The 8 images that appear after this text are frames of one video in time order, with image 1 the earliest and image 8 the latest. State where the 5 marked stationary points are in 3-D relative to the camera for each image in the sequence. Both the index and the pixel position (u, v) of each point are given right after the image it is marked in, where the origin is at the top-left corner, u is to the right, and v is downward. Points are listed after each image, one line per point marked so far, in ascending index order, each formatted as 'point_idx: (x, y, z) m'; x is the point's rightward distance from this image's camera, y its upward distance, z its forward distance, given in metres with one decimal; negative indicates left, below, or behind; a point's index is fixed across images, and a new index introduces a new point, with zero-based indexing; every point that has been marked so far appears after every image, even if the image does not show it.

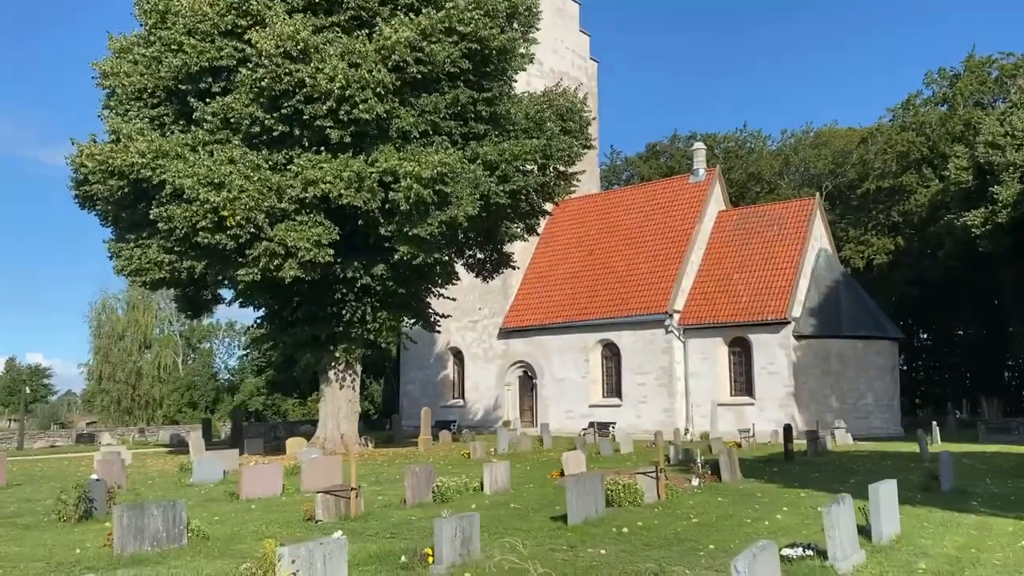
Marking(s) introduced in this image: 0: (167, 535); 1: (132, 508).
0: (-3.4, -2.4, +8.7) m
1: (-3.6, -2.1, +8.5) m
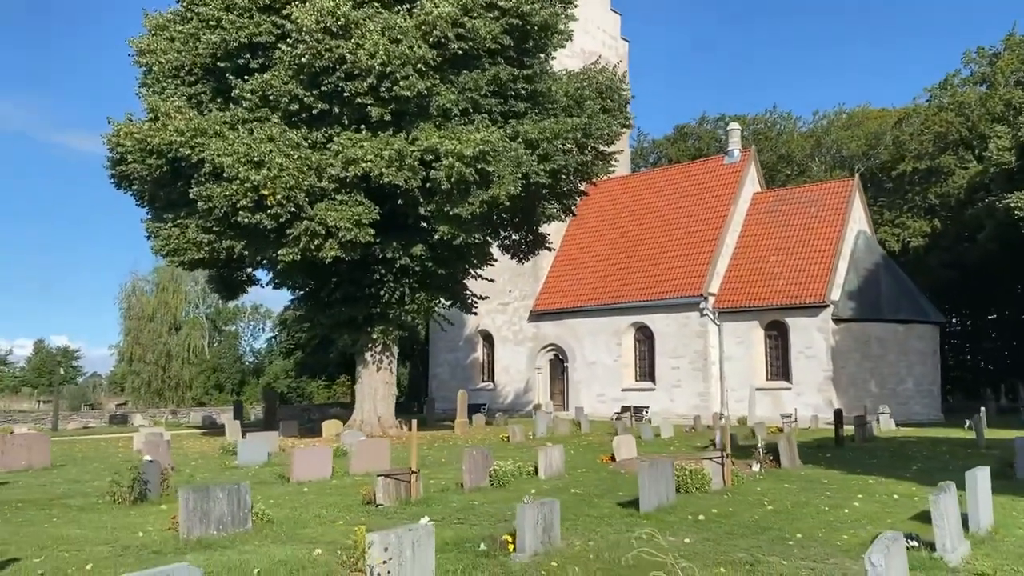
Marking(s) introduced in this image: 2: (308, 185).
0: (-2.6, -2.2, +8.4) m
1: (-2.9, -1.9, +8.2) m
2: (-4.6, +2.3, +19.8) m
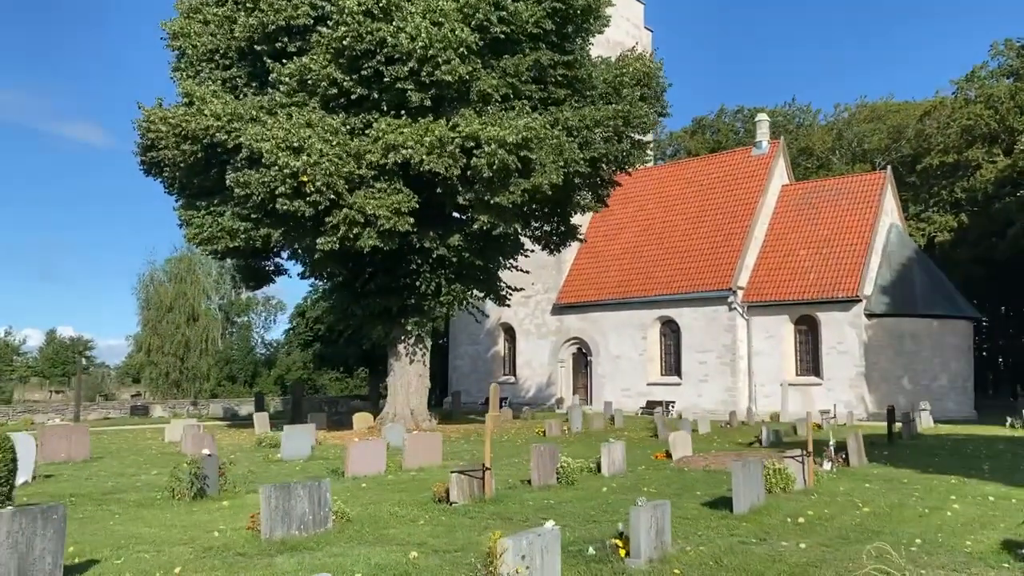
0: (-1.8, -2.1, +7.9) m
1: (-2.0, -1.7, +7.7) m
2: (-3.6, +2.5, +19.3) m
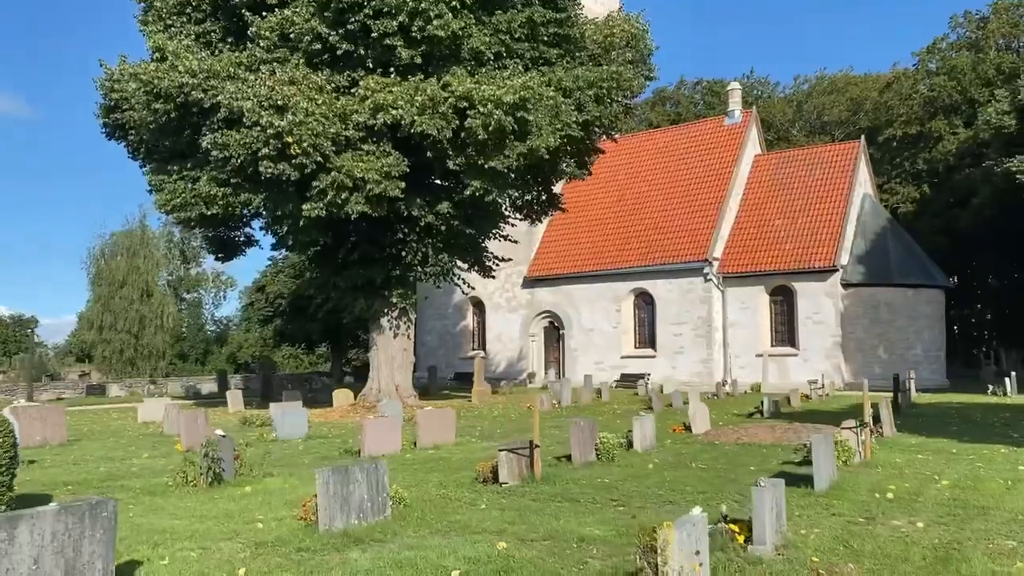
0: (-1.1, -1.7, +7.0) m
1: (-1.3, -1.4, +6.8) m
2: (-3.6, +3.2, +18.2) m
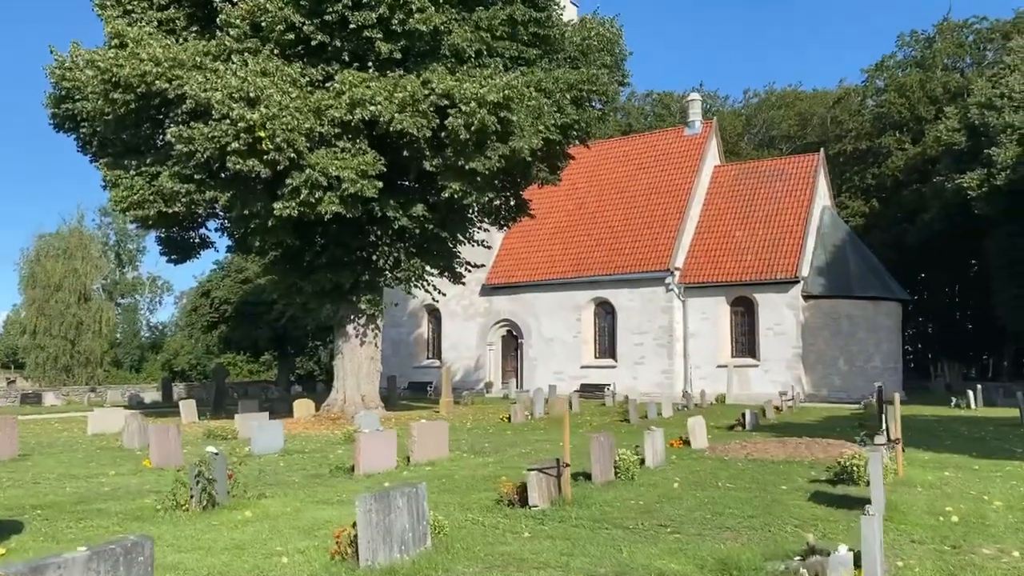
0: (-0.7, -1.7, +6.2) m
1: (-0.9, -1.4, +5.9) m
2: (-3.9, +3.1, +17.2) m
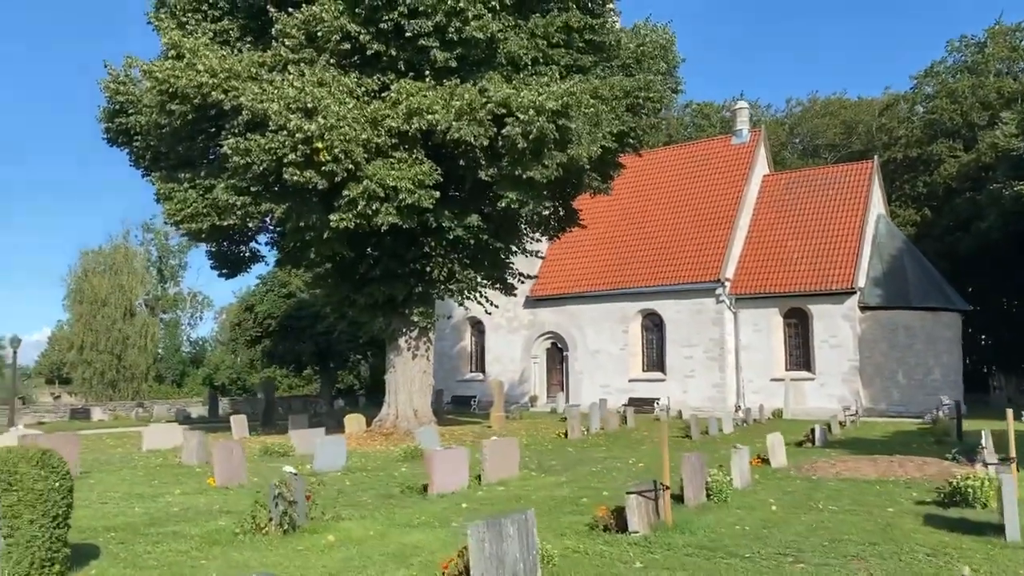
0: (+0.1, -1.8, +5.7) m
1: (-0.1, -1.5, +5.4) m
2: (-2.8, +2.8, +16.9) m
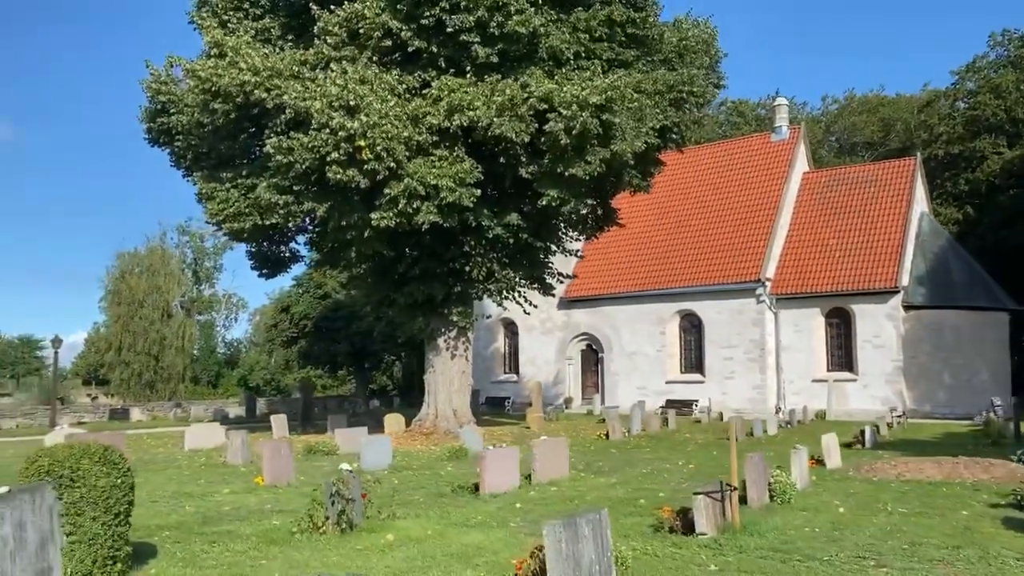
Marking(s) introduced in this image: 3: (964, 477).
0: (+0.5, -1.7, +5.5) m
1: (+0.3, -1.4, +5.2) m
2: (-2.0, +2.9, +16.7) m
3: (+5.6, -2.3, +11.0) m
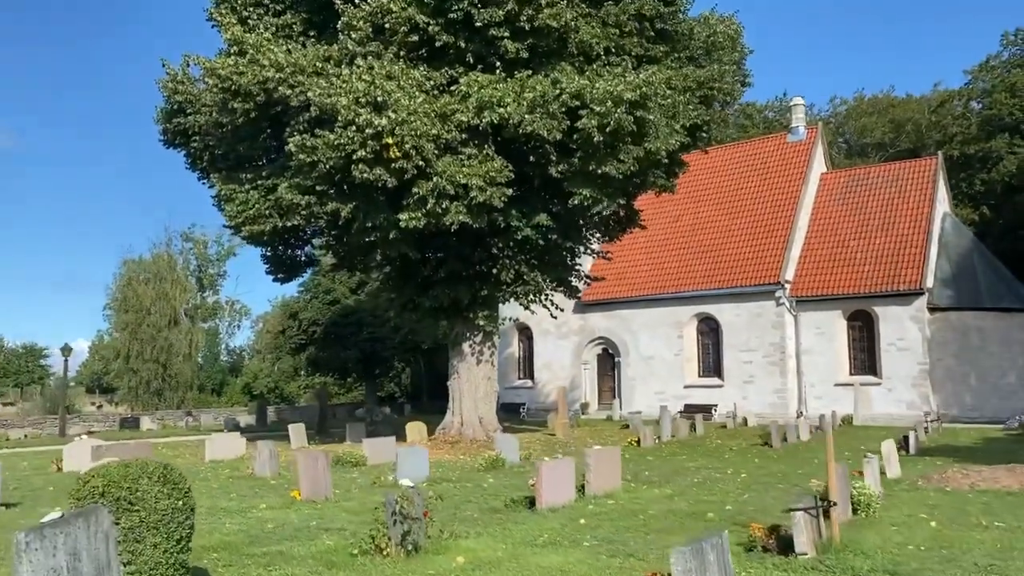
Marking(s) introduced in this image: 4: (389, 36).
0: (+1.2, -1.7, +4.8) m
1: (+1.0, -1.4, +4.6) m
2: (-1.4, +2.8, +16.1) m
3: (+6.2, -2.3, +10.3) m
4: (-2.4, +4.9, +17.1) m
